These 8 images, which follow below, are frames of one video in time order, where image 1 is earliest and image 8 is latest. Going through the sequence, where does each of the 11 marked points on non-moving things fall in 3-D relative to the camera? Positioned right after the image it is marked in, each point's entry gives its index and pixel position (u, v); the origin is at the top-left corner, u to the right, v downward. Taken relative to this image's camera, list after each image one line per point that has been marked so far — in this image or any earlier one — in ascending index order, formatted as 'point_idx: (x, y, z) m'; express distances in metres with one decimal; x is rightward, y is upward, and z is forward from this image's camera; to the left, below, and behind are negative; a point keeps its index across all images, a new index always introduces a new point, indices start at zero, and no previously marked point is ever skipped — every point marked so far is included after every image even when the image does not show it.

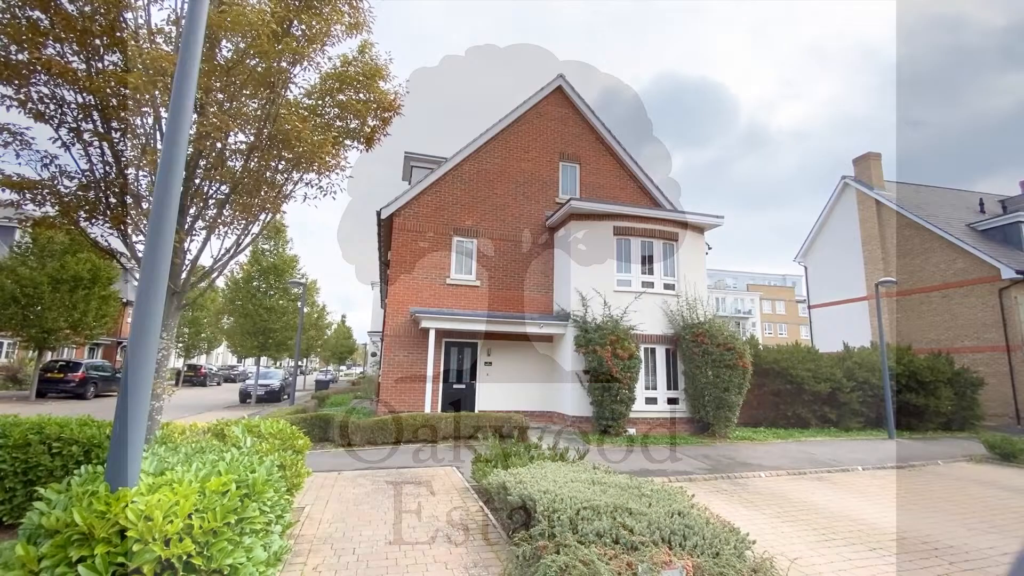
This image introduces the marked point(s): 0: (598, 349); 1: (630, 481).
0: (+2.2, -1.6, +12.1) m
1: (+1.3, -2.1, +5.1) m
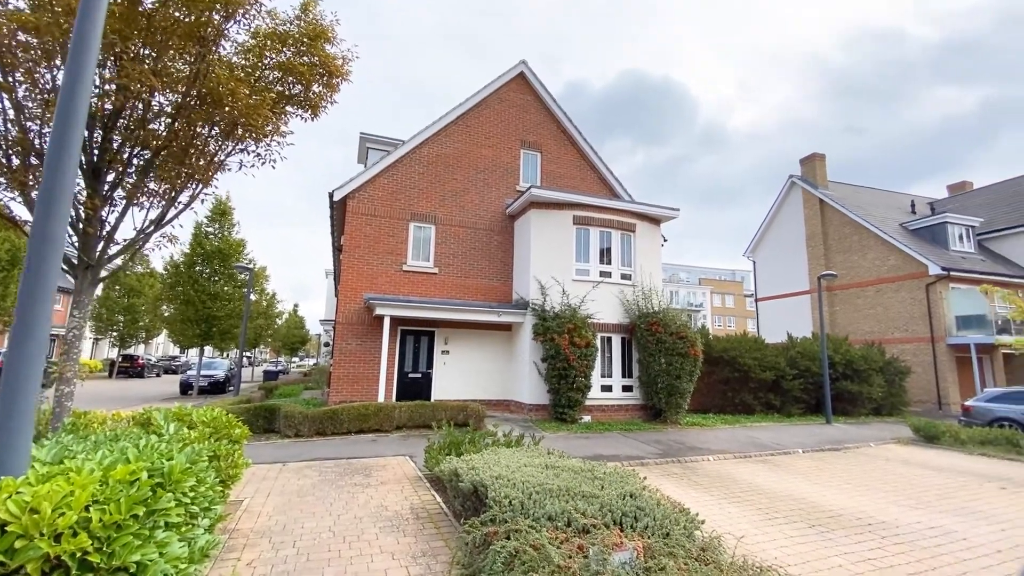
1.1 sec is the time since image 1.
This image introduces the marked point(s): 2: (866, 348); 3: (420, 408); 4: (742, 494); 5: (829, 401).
0: (+1.2, -1.3, +12.1) m
1: (+0.8, -1.9, +5.1) m
2: (+12.6, -2.1, +16.8) m
3: (-2.1, -2.7, +10.8) m
4: (+3.4, -3.1, +7.0) m
5: (+9.6, -3.4, +14.2) m
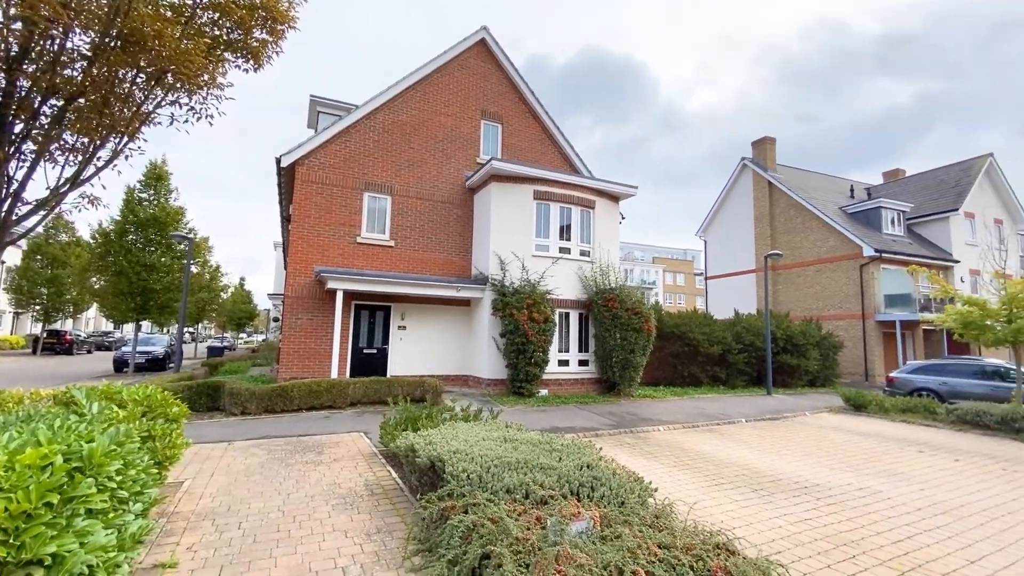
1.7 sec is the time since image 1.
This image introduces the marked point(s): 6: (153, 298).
0: (+0.1, -0.6, +12.0) m
1: (+0.3, -1.6, +5.1) m
2: (+11.1, -1.4, +17.9) m
3: (-3.1, -2.1, +10.5) m
4: (+2.8, -2.7, +7.3) m
5: (+8.2, -2.7, +15.0) m
6: (-14.5, -0.4, +18.9) m
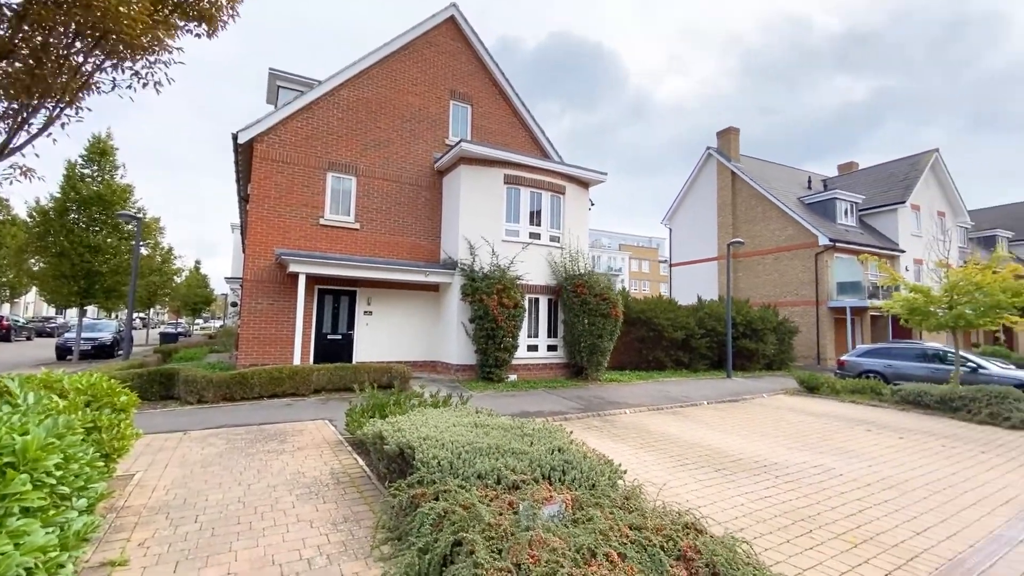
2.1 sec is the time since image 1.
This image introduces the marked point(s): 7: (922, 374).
0: (-0.7, -0.3, +11.9) m
1: (0.0, -1.4, +5.0) m
2: (+9.9, -0.9, +18.5) m
3: (-3.8, -1.8, +10.3) m
4: (+2.3, -2.5, +7.5) m
5: (+7.2, -2.3, +15.5) m
6: (-15.7, +0.3, +17.8) m
7: (+11.8, -2.5, +13.5) m
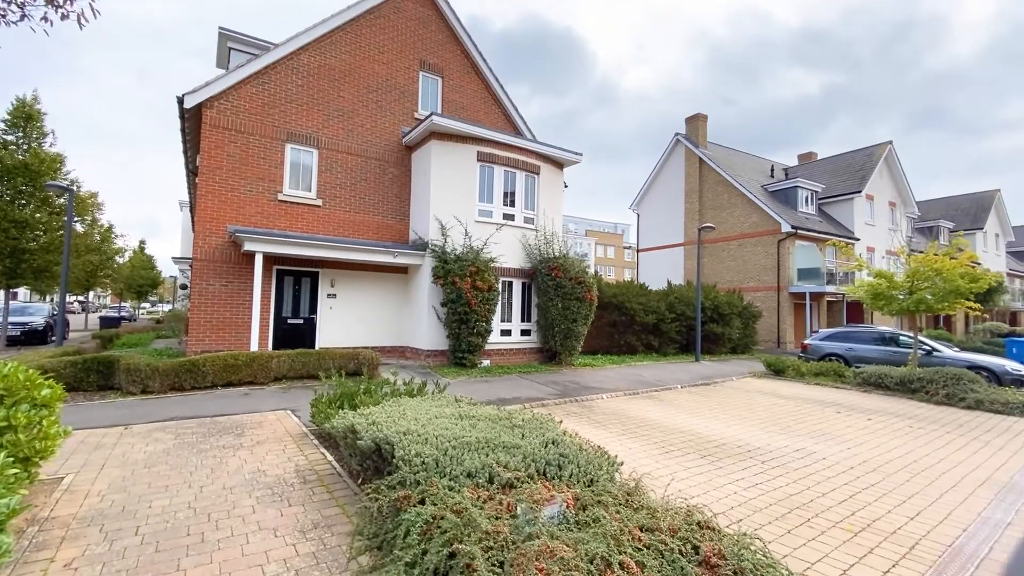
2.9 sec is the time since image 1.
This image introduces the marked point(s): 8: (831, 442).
0: (-1.3, +0.2, +11.4) m
1: (-0.1, -1.2, +4.7) m
2: (+8.7, -0.3, +18.8) m
3: (-4.3, -1.4, +9.6) m
4: (+2.0, -2.2, +7.3) m
5: (+6.3, -1.8, +15.7) m
6: (-16.7, +1.0, +16.2) m
7: (+11.0, -2.1, +14.0) m
8: (+4.9, -2.4, +7.2) m
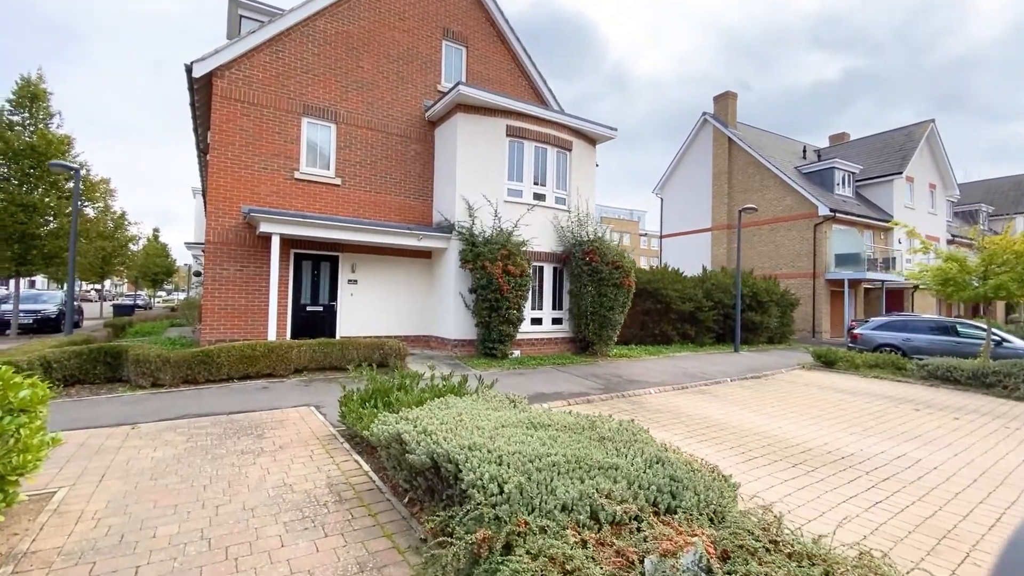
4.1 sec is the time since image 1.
0: (-0.6, +0.5, +10.6) m
1: (+0.5, -1.0, +3.8) m
2: (+9.7, +0.3, +17.8) m
3: (-3.5, -1.1, +8.8) m
4: (+2.6, -2.0, +6.5) m
5: (+7.1, -1.3, +14.7) m
6: (-15.8, +1.4, +15.6) m
7: (+11.8, -1.7, +13.0) m
8: (+5.6, -2.1, +6.3) m
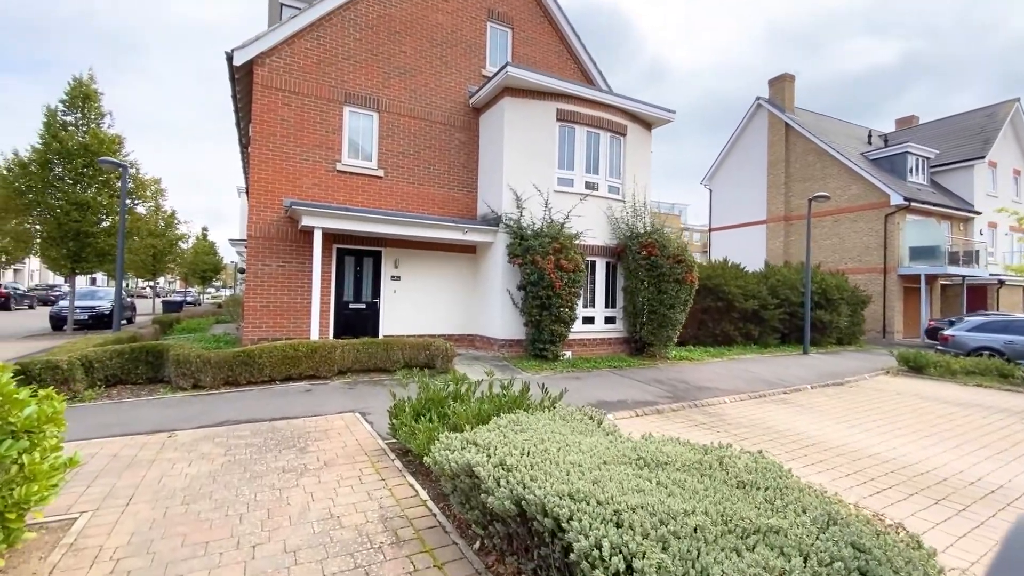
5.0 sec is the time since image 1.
0: (+0.5, +0.6, +9.8) m
1: (+1.1, -1.0, +3.0) m
2: (+11.2, +0.4, +16.3) m
3: (-2.6, -1.0, +8.3) m
4: (+3.5, -1.9, +5.5) m
5: (+8.5, -1.2, +13.4) m
6: (-14.3, +1.5, +16.0) m
7: (+13.1, -1.6, +11.3) m
8: (+6.4, -2.1, +5.2) m
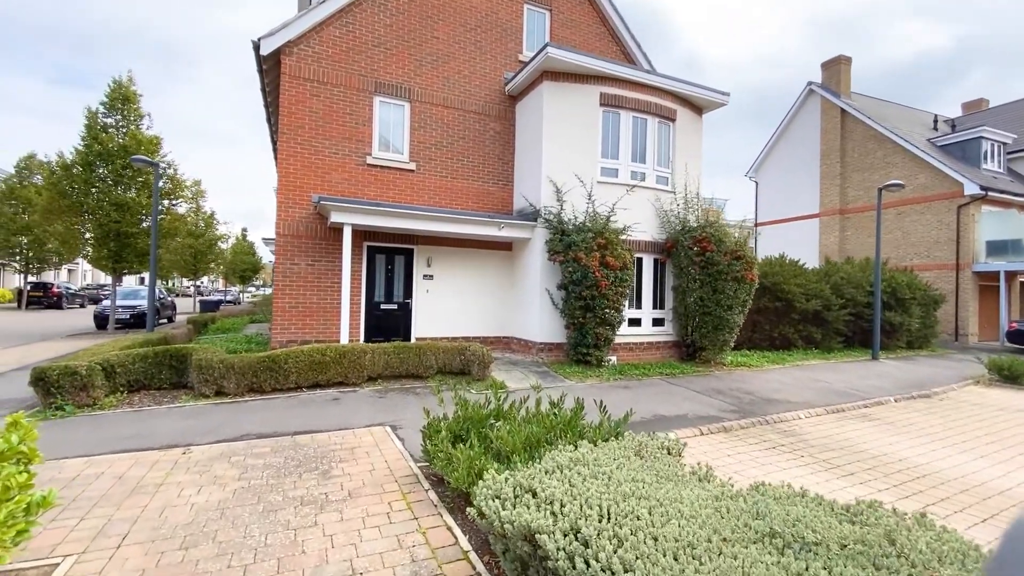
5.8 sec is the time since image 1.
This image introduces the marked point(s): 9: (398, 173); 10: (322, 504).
0: (+1.3, +0.6, +9.1) m
1: (+1.5, -1.0, +2.2) m
2: (+12.4, +0.4, +14.8) m
3: (-1.9, -1.0, +7.7) m
4: (+4.0, -1.9, +4.6) m
5: (+9.5, -1.2, +12.1) m
6: (-13.1, +1.5, +16.1) m
7: (+13.9, -1.5, +9.7) m
8: (+6.9, -2.1, +4.0) m
9: (-2.4, +2.4, +9.9) m
10: (-1.5, -1.7, +3.7) m
